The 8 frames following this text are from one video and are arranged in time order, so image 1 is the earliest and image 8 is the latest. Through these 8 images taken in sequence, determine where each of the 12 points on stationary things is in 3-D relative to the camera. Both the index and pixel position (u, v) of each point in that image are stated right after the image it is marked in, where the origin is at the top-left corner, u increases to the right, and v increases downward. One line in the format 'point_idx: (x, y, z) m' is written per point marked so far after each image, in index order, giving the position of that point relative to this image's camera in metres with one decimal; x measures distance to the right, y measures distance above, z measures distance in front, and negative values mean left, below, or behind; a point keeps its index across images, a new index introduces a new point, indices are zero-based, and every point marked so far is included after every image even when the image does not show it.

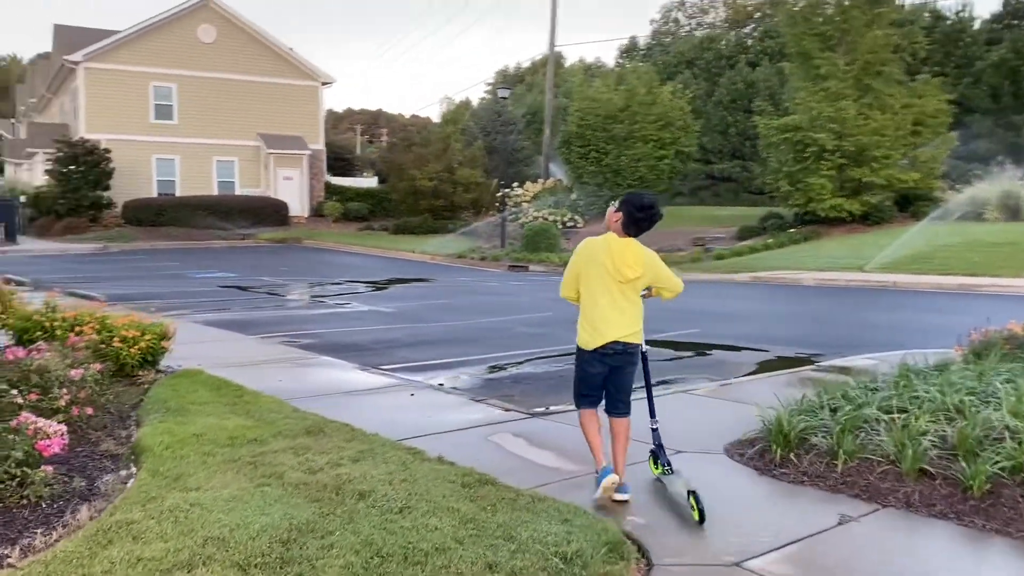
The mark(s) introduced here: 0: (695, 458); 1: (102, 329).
0: (+1.0, -0.9, +5.0) m
1: (-3.1, -0.3, +6.6) m
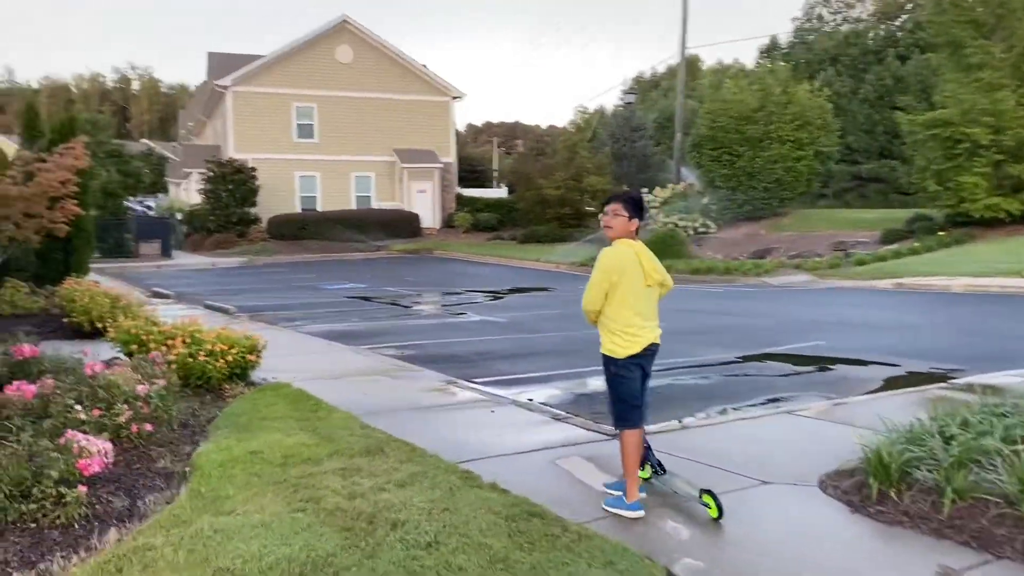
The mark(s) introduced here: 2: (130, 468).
0: (+1.4, -1.0, +4.5) m
1: (-2.4, -0.4, +6.7) m
2: (-1.9, -0.9, +4.3) m
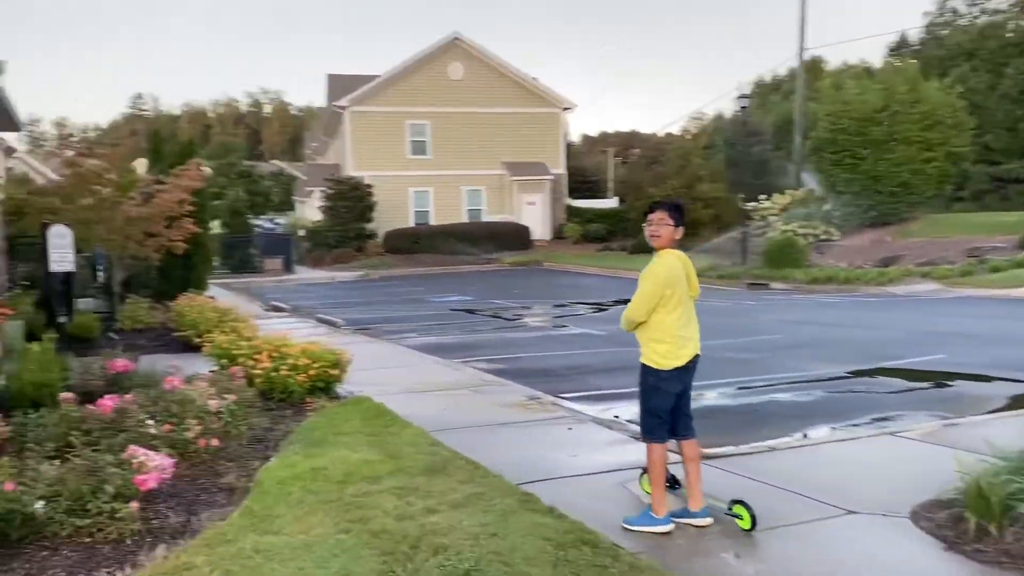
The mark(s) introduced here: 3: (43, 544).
0: (+1.6, -1.1, +4.1) m
1: (-1.8, -0.5, +6.8) m
2: (-1.6, -1.0, +4.4) m
3: (-1.9, -1.0, +3.5) m
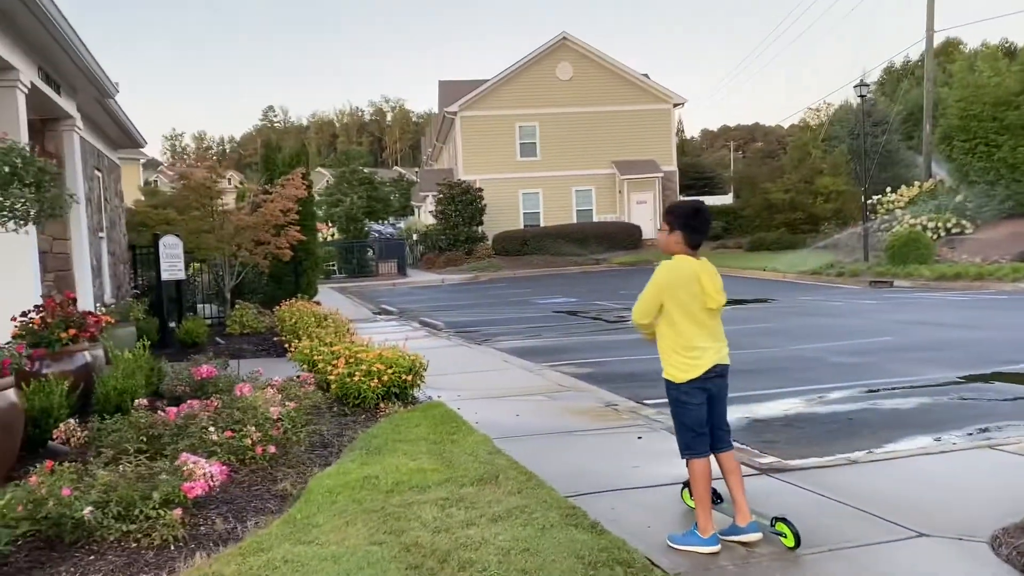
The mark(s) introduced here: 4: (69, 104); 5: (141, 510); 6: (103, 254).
0: (+1.8, -1.1, +3.7) m
1: (-1.3, -0.6, +6.9) m
2: (-1.3, -1.0, +4.5) m
3: (-1.7, -1.1, +3.6) m
4: (-4.9, +2.1, +9.9) m
5: (-1.6, -1.0, +3.8) m
6: (-5.7, +0.5, +12.5) m
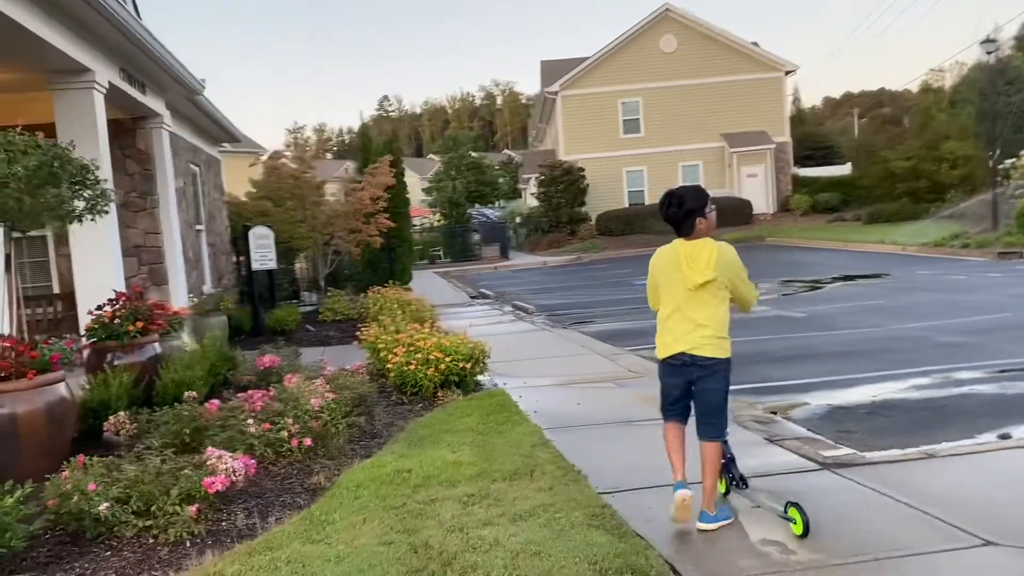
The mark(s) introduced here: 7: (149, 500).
0: (+1.9, -1.0, +3.3) m
1: (-0.8, -0.5, +6.8) m
2: (-1.2, -1.0, +4.5) m
3: (-1.7, -1.1, +3.7) m
4: (-4.0, +2.2, +10.3) m
5: (-1.5, -0.9, +3.8) m
6: (-4.5, +0.6, +13.0) m
7: (-1.6, -0.9, +3.8) m
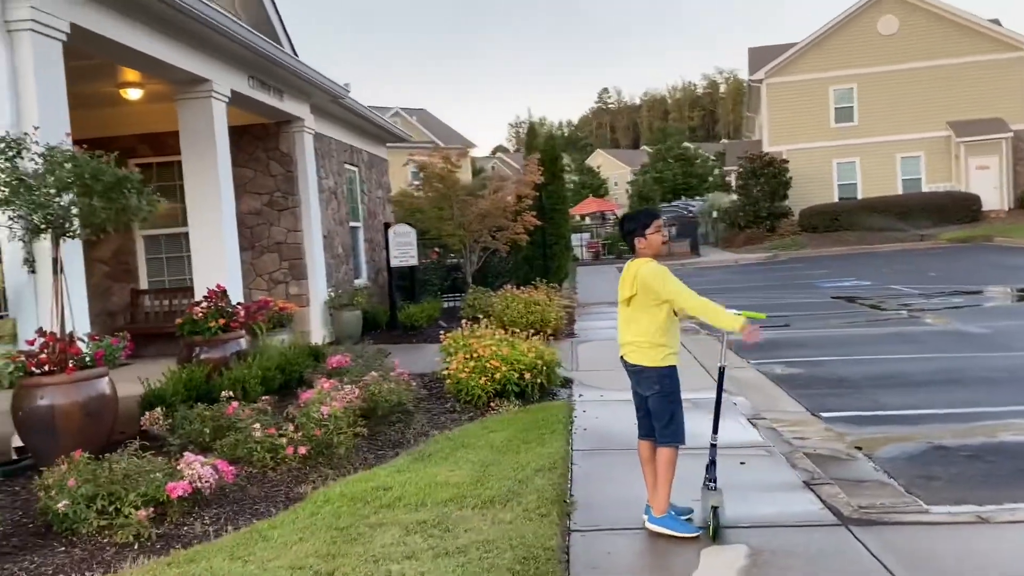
0: (+1.4, -1.1, +2.7) m
1: (-0.3, -0.5, +6.7) m
2: (-1.3, -1.0, +4.5) m
3: (-1.9, -1.1, +3.9) m
4: (-2.6, +2.2, +10.8) m
5: (-1.8, -1.0, +4.0) m
6: (-2.4, +0.7, +13.5) m
7: (-1.8, -1.0, +4.0) m
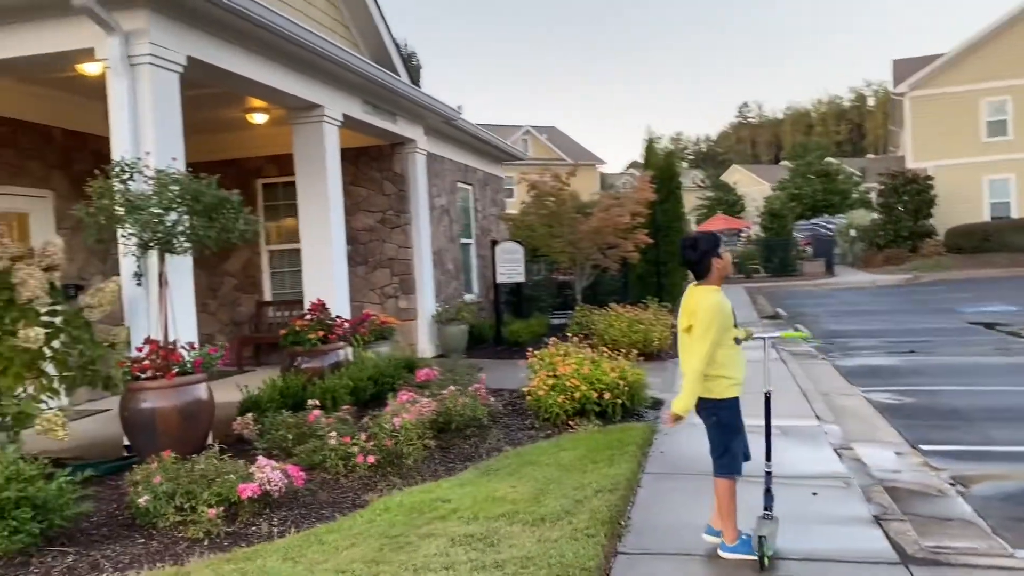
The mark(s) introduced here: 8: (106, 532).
0: (+1.4, -1.2, +2.5) m
1: (+0.3, -0.7, +6.8) m
2: (-0.9, -1.1, +4.7) m
3: (-1.7, -1.2, +4.2) m
4: (-1.2, +2.0, +11.2) m
5: (-1.5, -1.1, +4.3) m
6: (-0.6, +0.5, +13.9) m
7: (-1.6, -1.0, +4.3) m
8: (-1.9, -1.2, +4.3) m
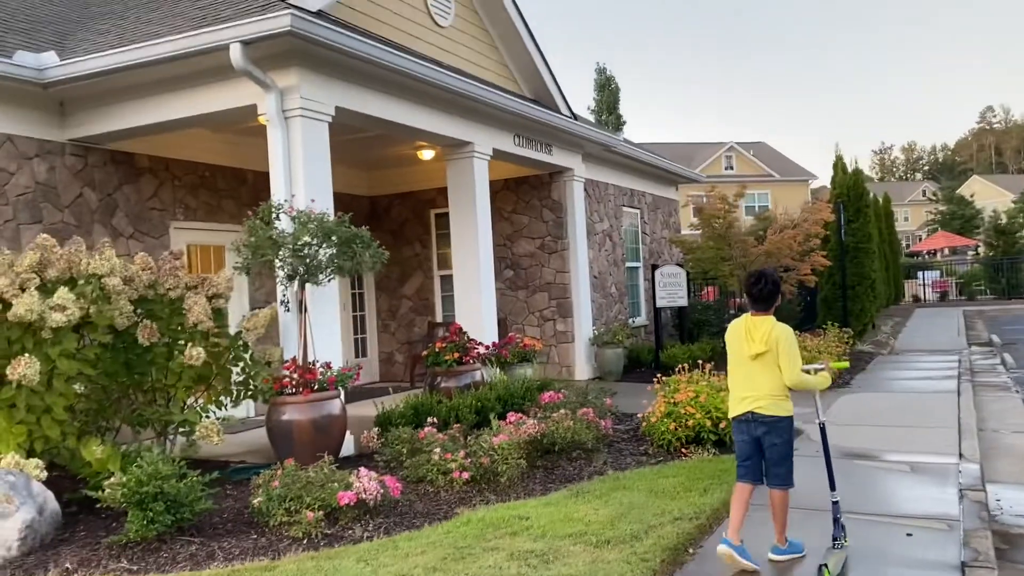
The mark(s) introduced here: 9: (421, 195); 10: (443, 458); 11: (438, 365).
0: (+1.3, -1.3, +2.4) m
1: (+1.3, -0.9, +6.9) m
2: (-0.5, -1.3, +5.2) m
3: (-1.4, -1.3, +4.8) m
4: (+0.8, +1.7, +11.6) m
5: (-1.2, -1.2, +4.8) m
6: (+2.0, +0.1, +14.0) m
7: (-1.2, -1.2, +4.9) m
8: (-1.6, -1.3, +4.9) m
9: (-1.3, +1.3, +12.4) m
10: (-0.5, -1.1, +5.5) m
11: (-0.7, -0.7, +7.9) m
